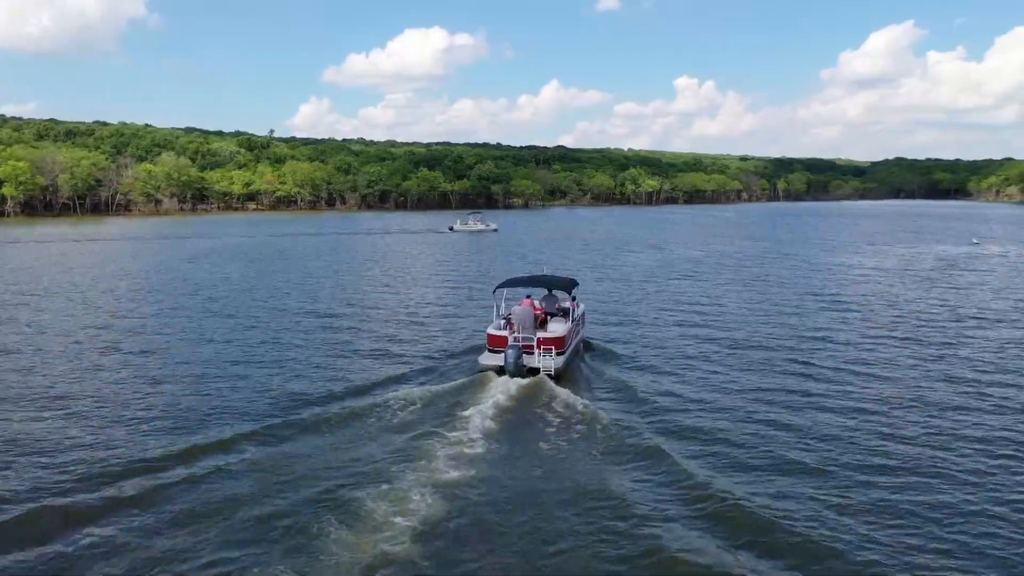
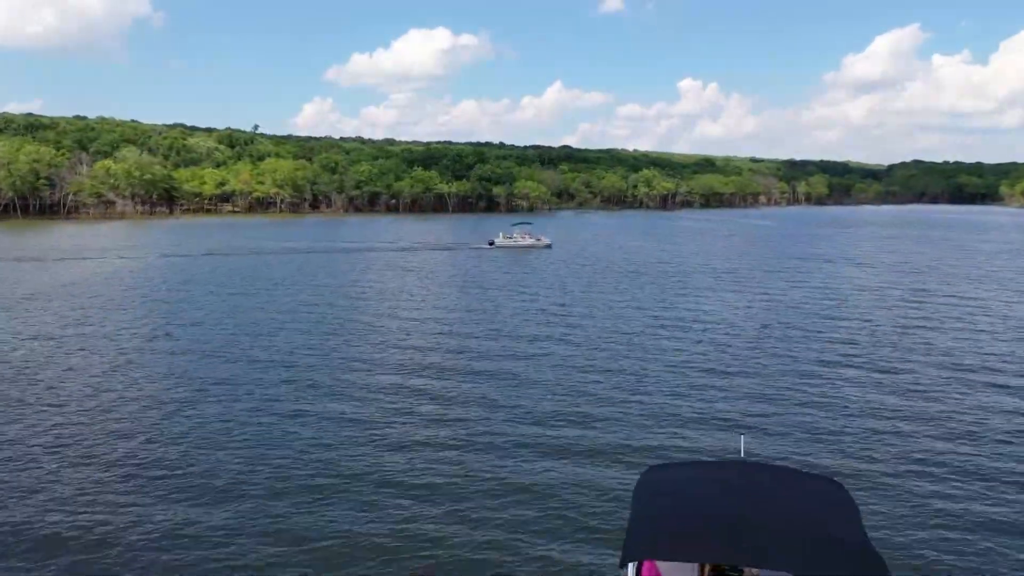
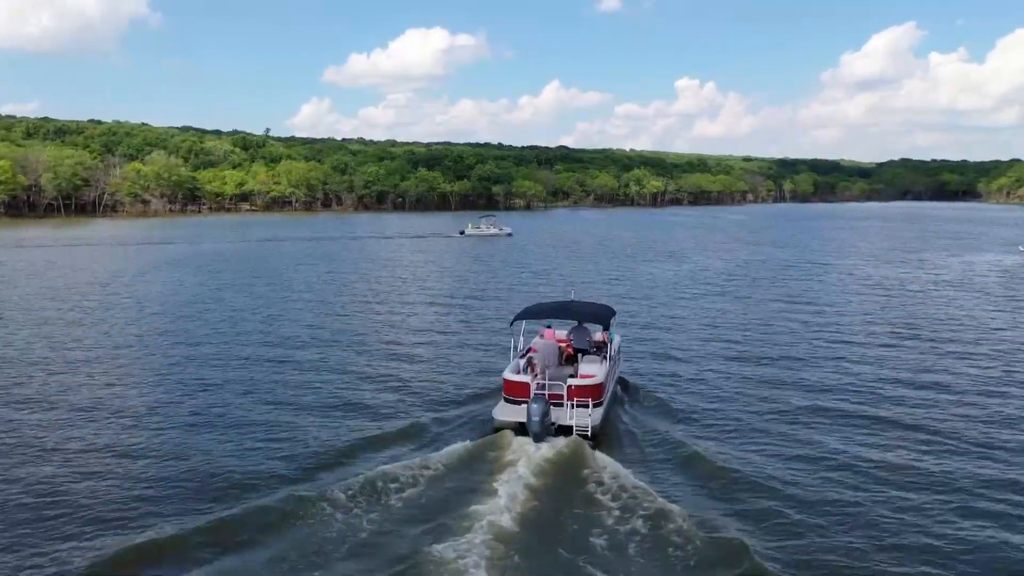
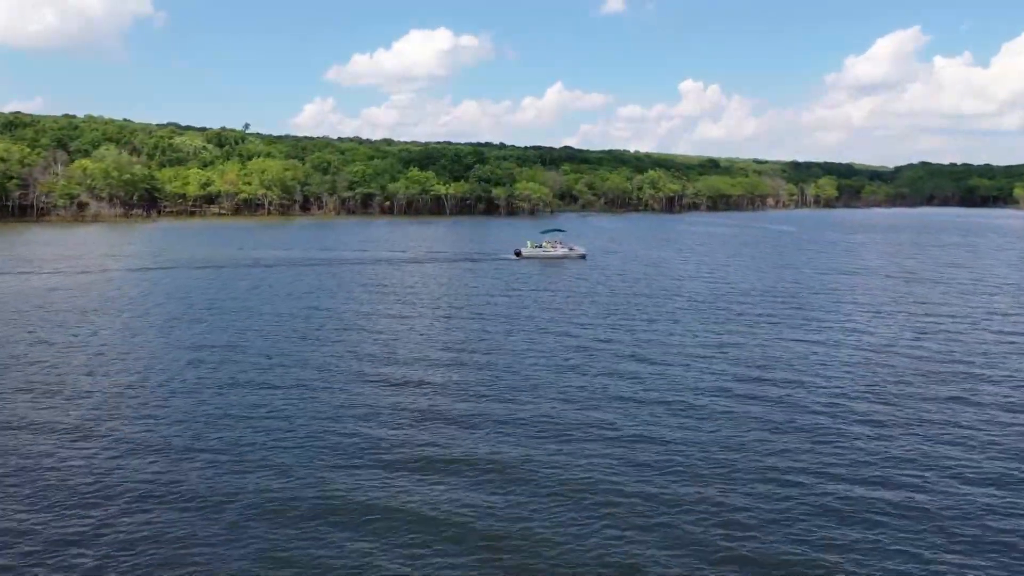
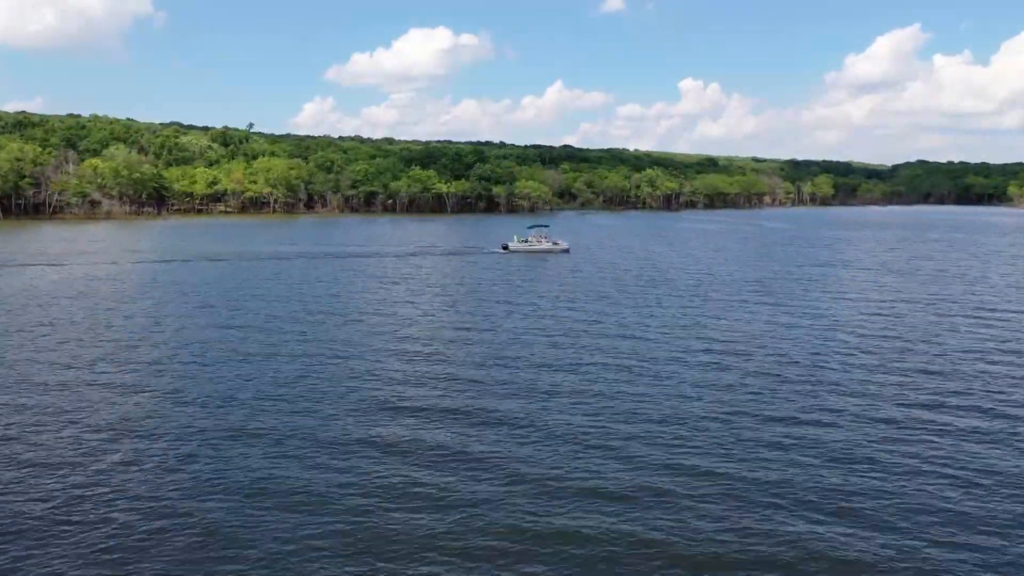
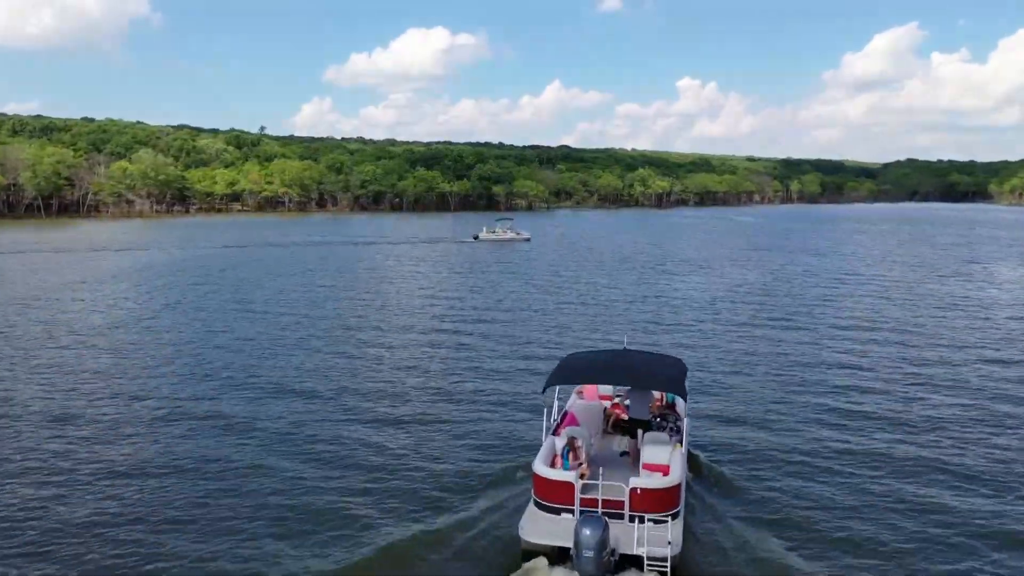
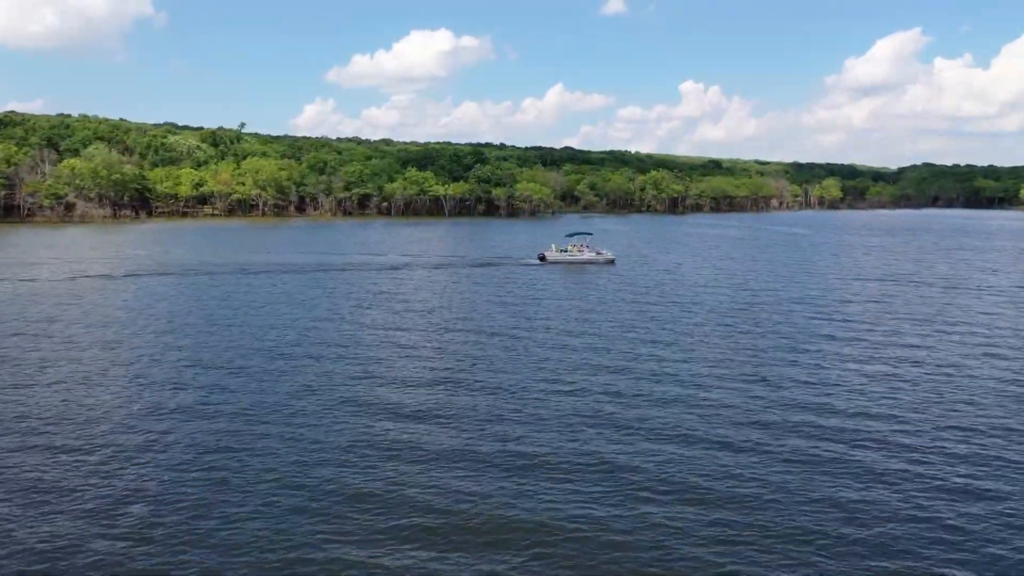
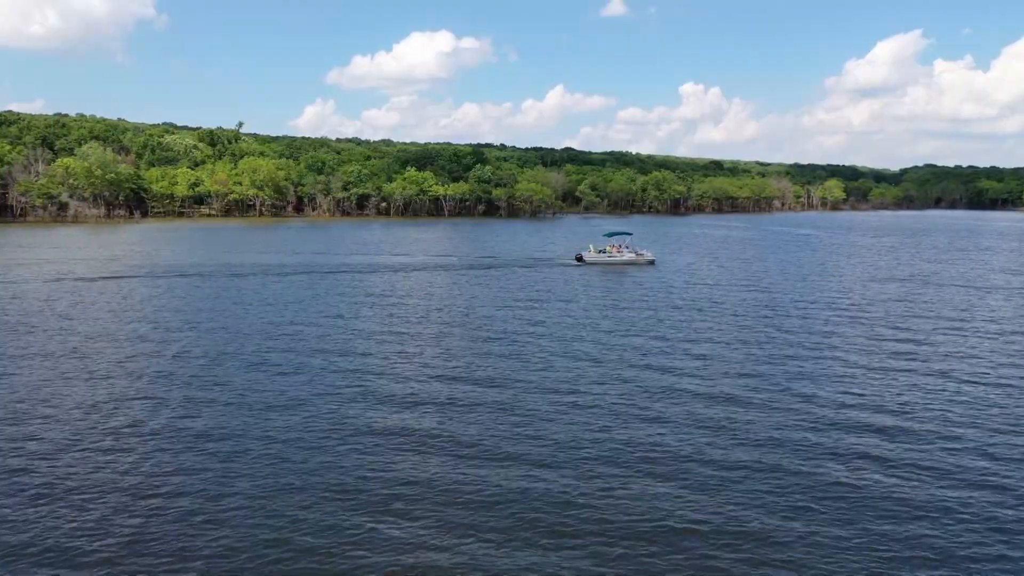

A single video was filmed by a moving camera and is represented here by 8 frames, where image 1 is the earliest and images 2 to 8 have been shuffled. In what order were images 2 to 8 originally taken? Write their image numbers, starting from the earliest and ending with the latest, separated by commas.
3, 6, 2, 5, 4, 7, 8
